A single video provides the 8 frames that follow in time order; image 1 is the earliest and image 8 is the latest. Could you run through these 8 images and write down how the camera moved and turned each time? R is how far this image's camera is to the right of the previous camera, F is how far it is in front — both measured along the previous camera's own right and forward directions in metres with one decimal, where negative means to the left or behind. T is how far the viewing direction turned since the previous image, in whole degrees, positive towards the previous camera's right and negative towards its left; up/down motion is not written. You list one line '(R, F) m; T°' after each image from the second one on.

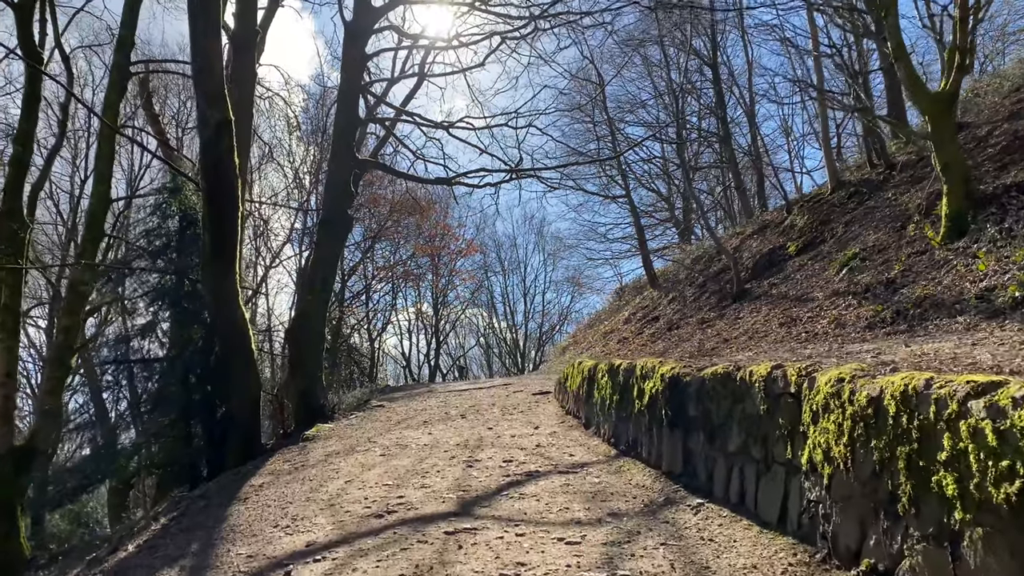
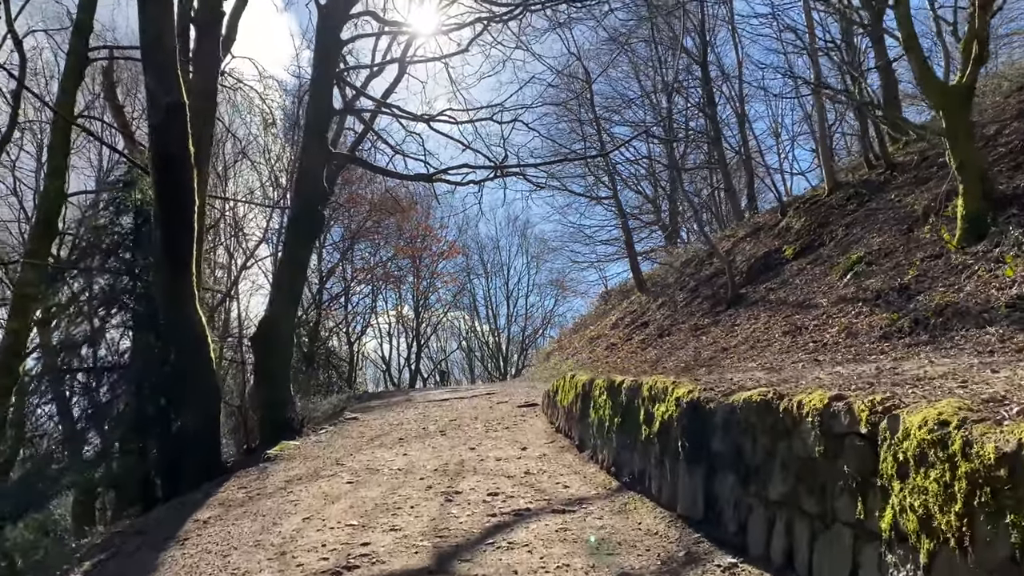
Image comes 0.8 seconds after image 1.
(0.0, +0.7) m; +1°
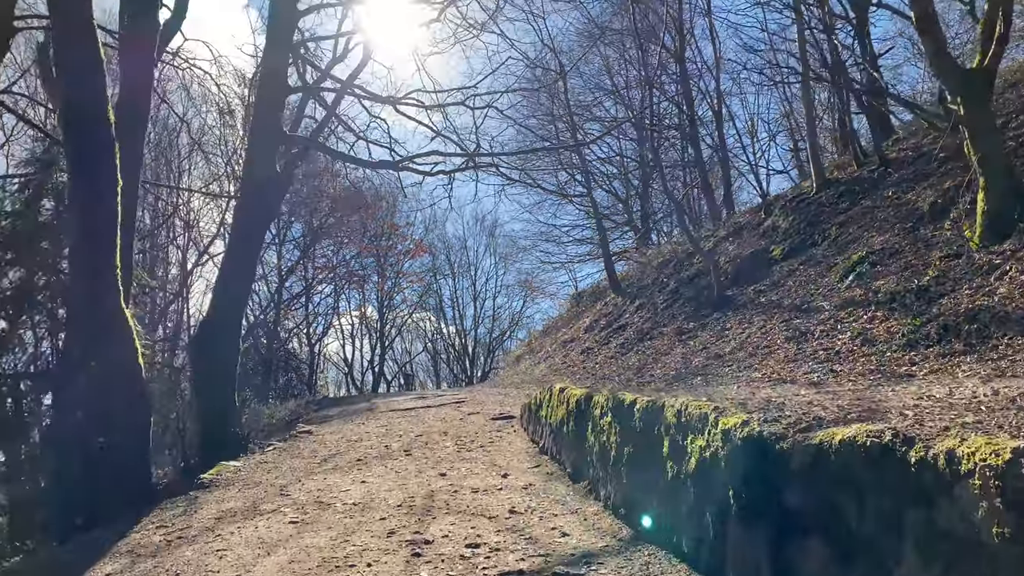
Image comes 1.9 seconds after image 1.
(-0.1, +1.0) m; +2°
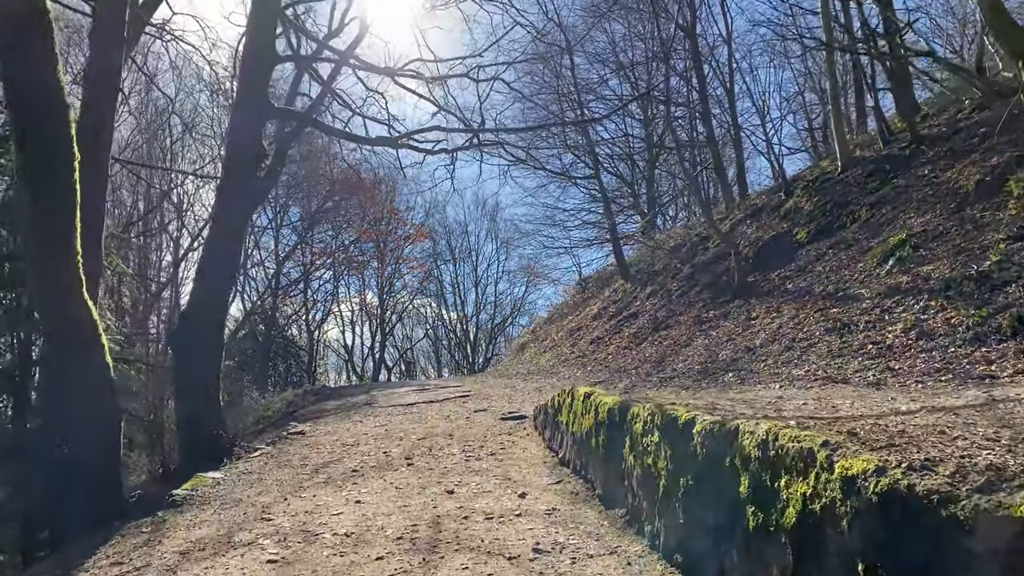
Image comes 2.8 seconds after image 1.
(-0.1, +0.8) m; 0°
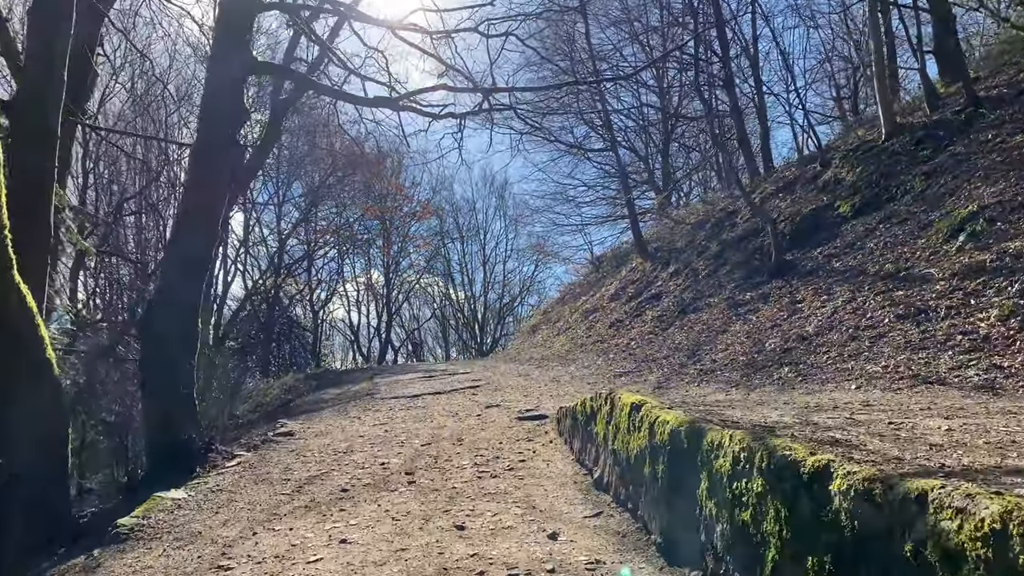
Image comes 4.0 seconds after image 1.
(-0.1, +1.1) m; -1°
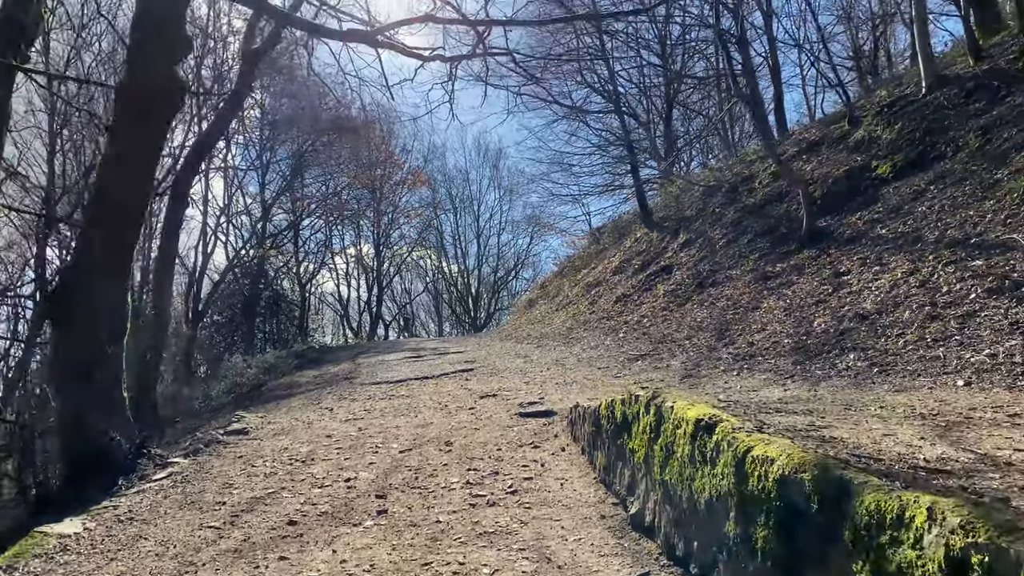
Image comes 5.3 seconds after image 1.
(0.0, +1.3) m; 0°
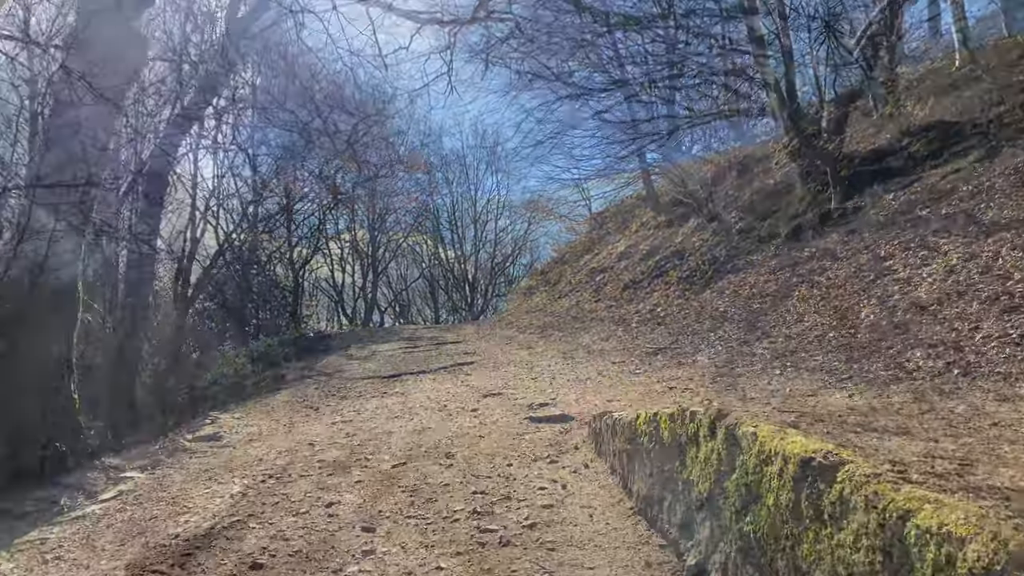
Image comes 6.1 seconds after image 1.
(-0.1, +0.8) m; 0°
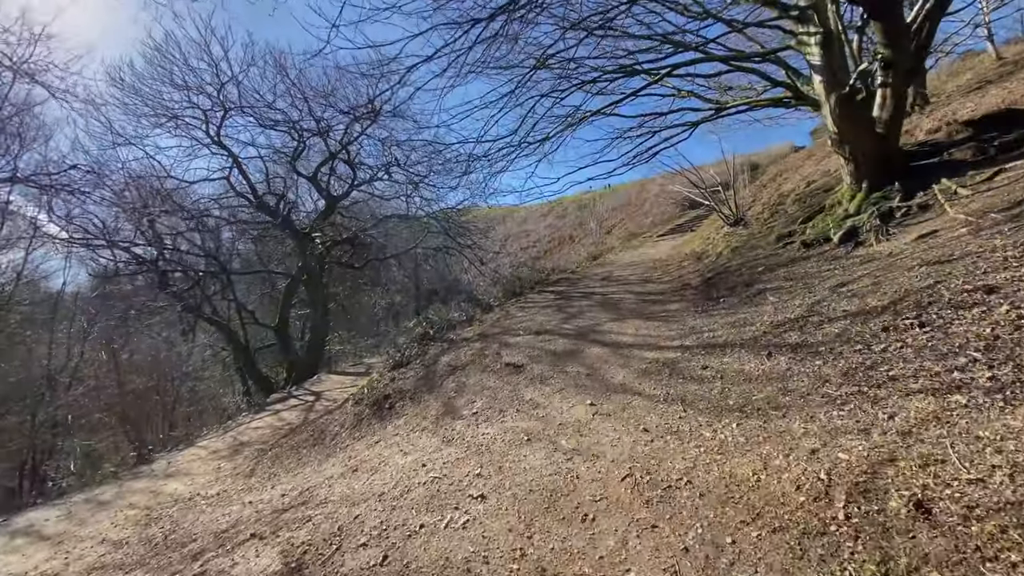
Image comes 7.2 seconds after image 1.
(-0.1, +1.5) m; 0°
